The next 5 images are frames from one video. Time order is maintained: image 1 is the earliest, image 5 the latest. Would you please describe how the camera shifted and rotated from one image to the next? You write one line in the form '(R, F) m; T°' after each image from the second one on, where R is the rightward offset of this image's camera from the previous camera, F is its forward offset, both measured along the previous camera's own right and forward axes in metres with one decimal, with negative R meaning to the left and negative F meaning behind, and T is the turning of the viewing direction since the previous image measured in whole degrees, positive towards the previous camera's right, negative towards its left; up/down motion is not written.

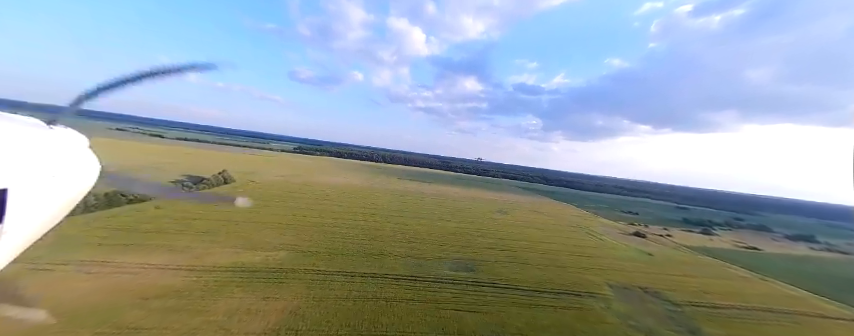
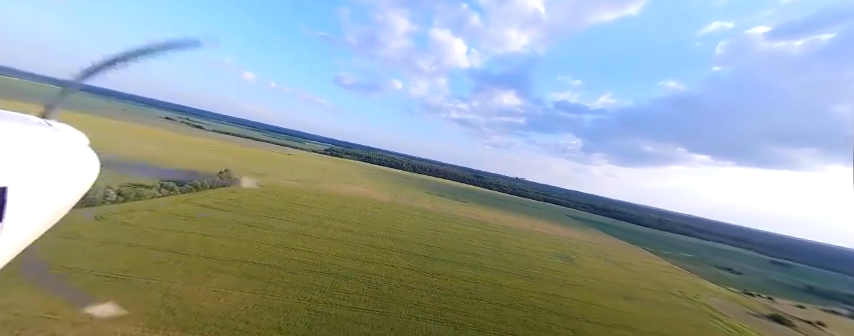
(-1.3, +7.0) m; -7°
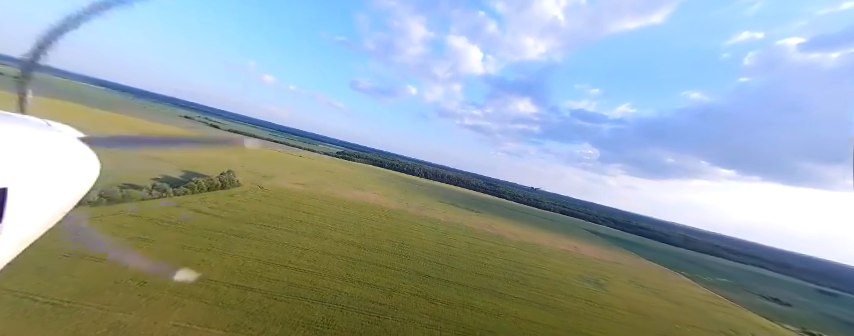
(-0.2, +2.1) m; -3°
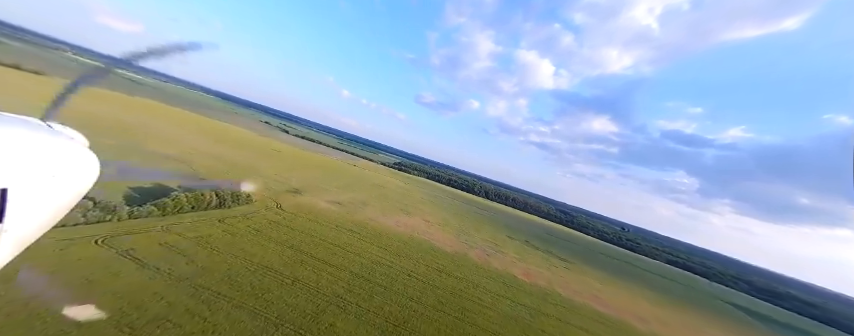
(-1.5, +8.9) m; -13°
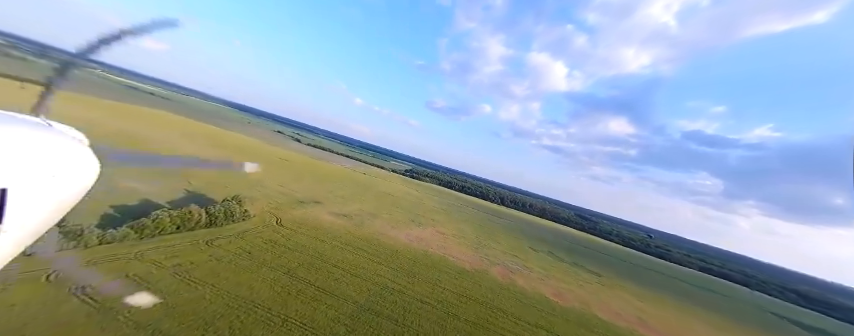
(-0.2, +2.2) m; -3°
